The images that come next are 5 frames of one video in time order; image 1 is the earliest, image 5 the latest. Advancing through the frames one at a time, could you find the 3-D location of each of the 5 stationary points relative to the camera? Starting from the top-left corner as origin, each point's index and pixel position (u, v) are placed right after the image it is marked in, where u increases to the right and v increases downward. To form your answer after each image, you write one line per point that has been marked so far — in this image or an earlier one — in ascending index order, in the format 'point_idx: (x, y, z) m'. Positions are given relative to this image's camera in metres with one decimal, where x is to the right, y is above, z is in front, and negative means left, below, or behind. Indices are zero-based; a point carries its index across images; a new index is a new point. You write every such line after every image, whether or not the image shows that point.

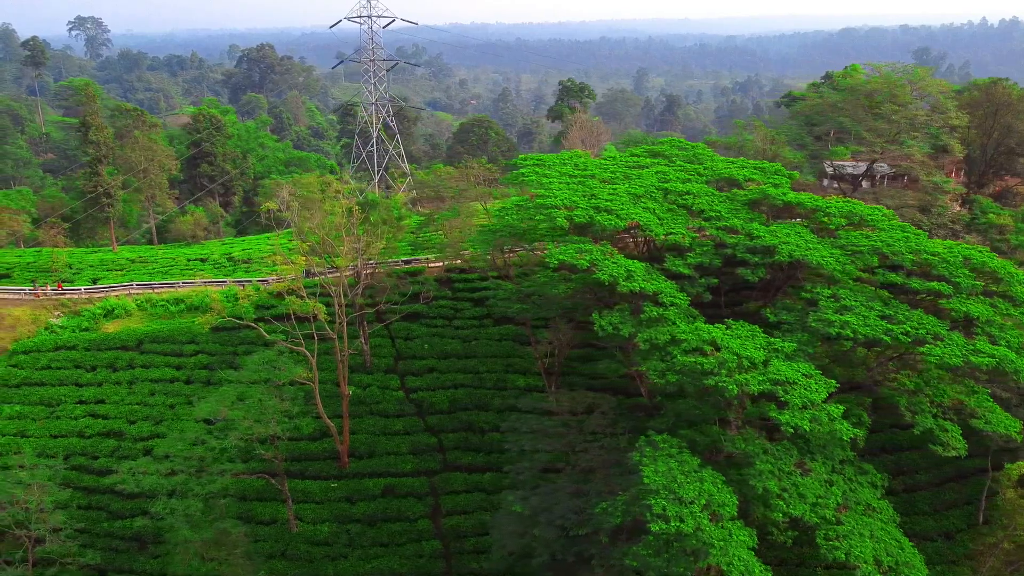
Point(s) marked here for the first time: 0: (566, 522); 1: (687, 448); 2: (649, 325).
0: (+1.4, -6.5, +15.3) m
1: (+4.3, -3.9, +13.6) m
2: (+3.5, -0.9, +14.0) m
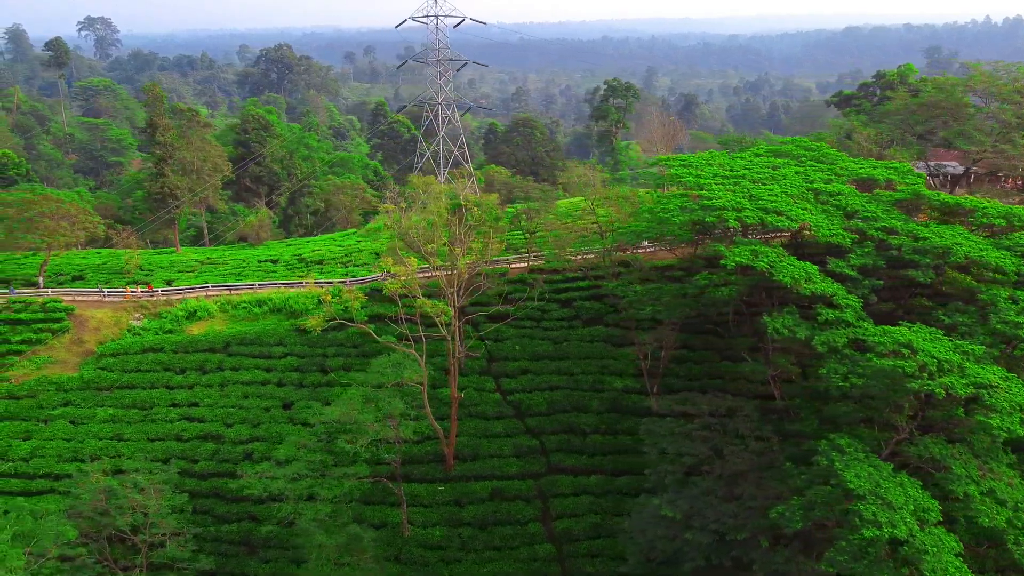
0: (+5.7, -6.5, +15.1) m
1: (+8.6, -4.0, +13.4) m
2: (+7.8, -1.0, +13.8) m
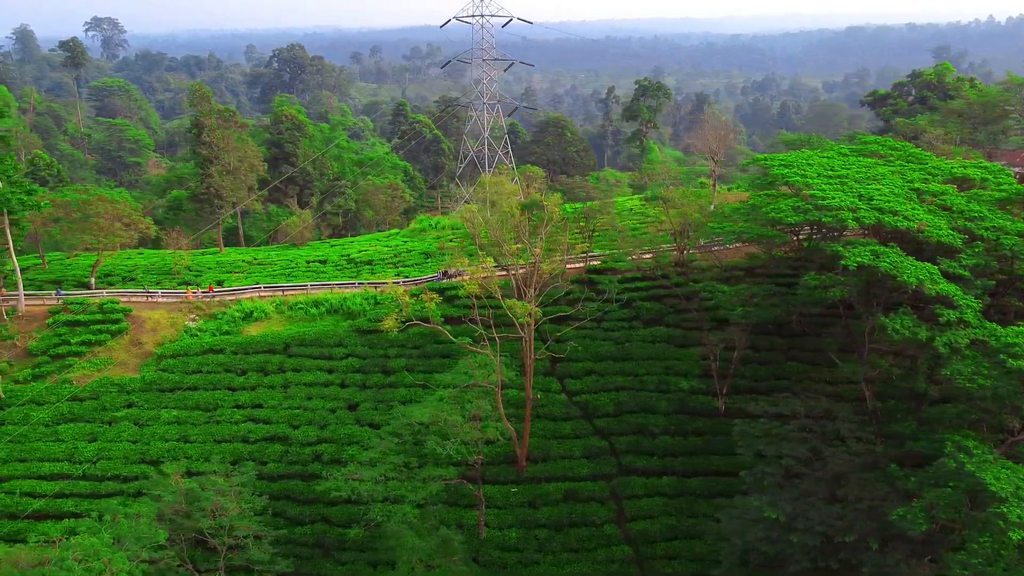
0: (+8.6, -6.5, +15.0) m
1: (+11.5, -4.0, +13.3) m
2: (+10.7, -1.0, +13.7) m
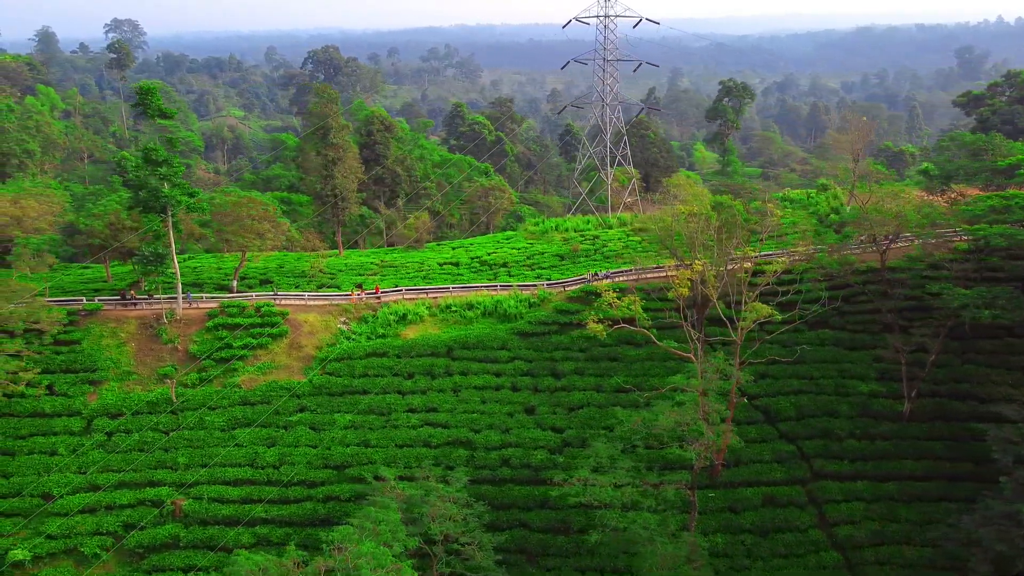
0: (+16.4, -6.6, +14.7) m
1: (+19.3, -4.0, +13.0) m
2: (+18.5, -1.1, +13.4) m
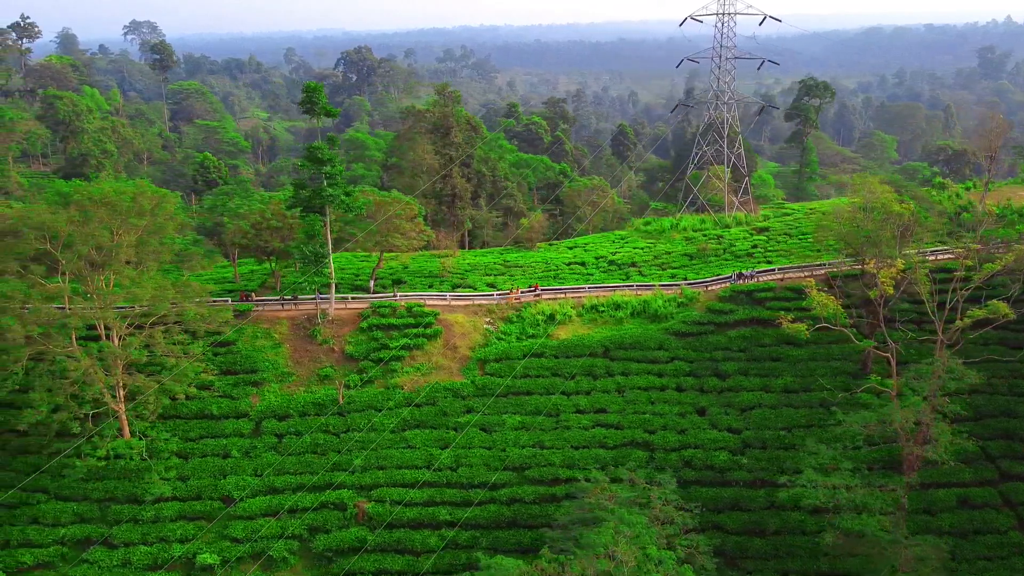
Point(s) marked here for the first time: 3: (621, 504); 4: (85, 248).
0: (+23.8, -6.5, +14.5) m
1: (+26.6, -3.9, +12.8) m
2: (+25.8, -1.0, +13.2) m
3: (+3.7, -7.4, +18.8) m
4: (-15.1, +1.4, +19.6) m
